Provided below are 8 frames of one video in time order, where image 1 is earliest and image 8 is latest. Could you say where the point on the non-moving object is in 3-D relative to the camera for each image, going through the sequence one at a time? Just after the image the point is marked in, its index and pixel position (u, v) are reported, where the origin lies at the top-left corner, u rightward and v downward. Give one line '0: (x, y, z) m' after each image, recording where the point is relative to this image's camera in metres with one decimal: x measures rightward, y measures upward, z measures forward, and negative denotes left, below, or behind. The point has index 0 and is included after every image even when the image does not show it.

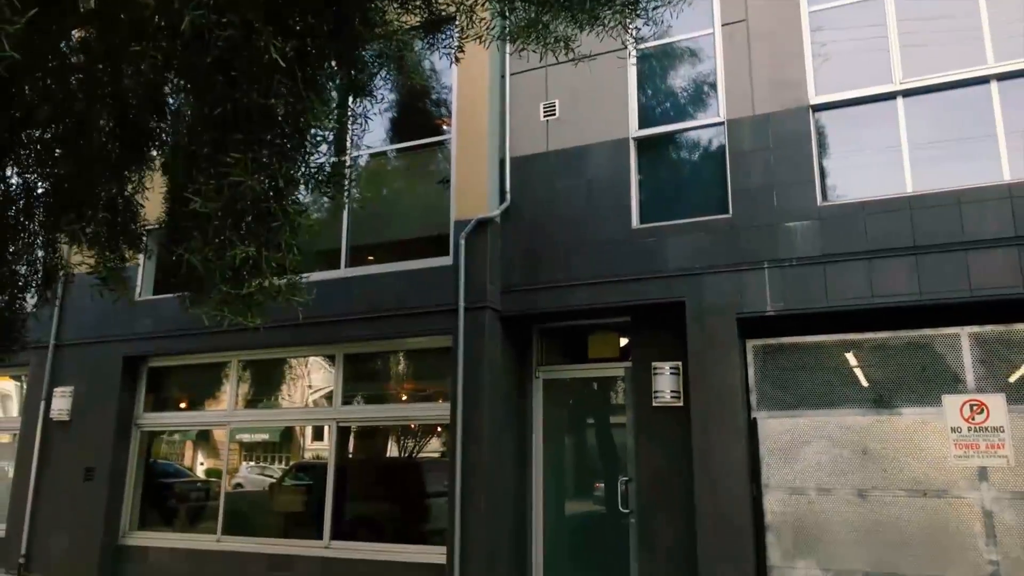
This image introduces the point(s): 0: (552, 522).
0: (+0.4, -2.2, +7.6) m
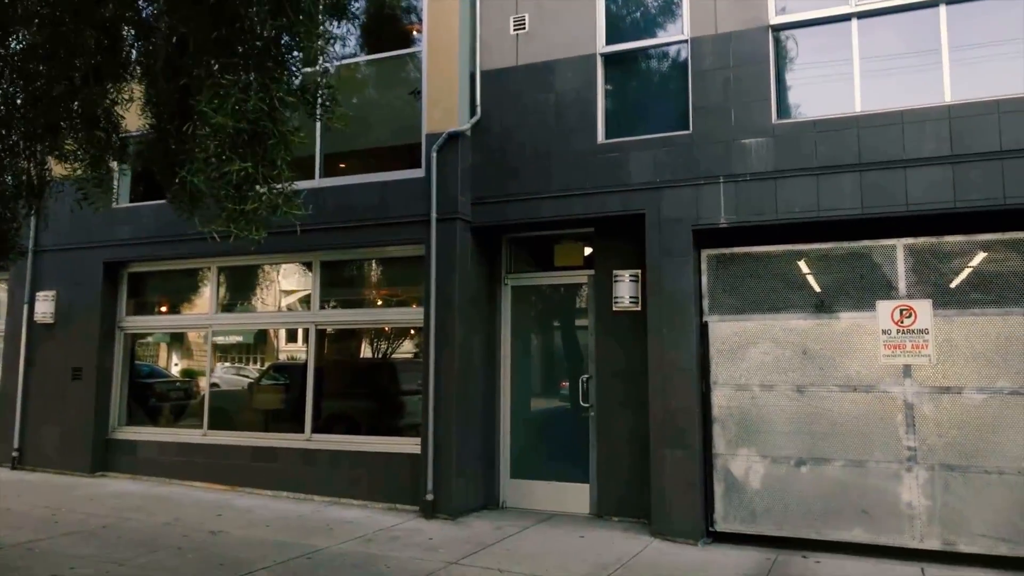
0: (+0.1, -1.3, +8.2) m
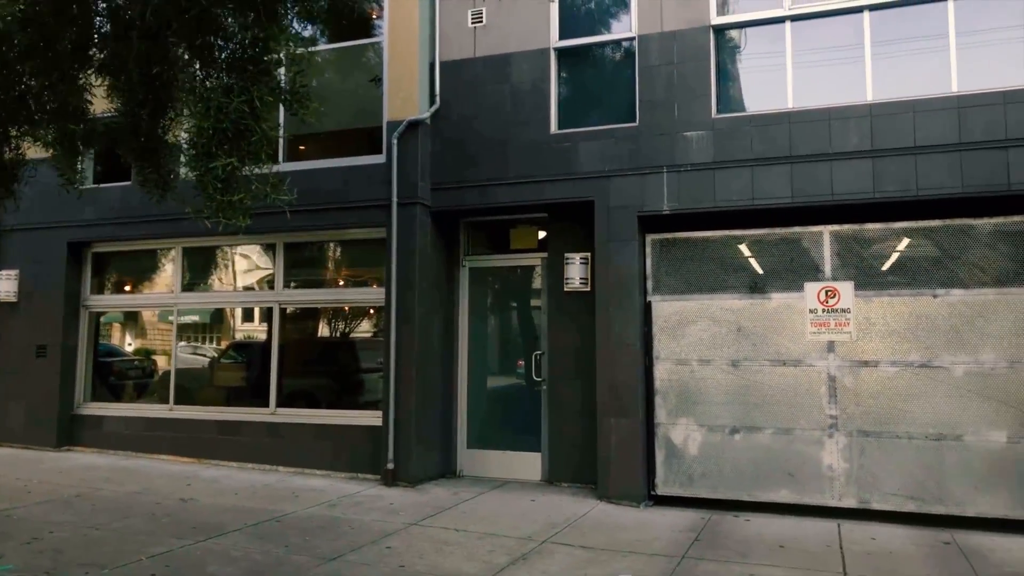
0: (-0.4, -1.1, +8.6) m
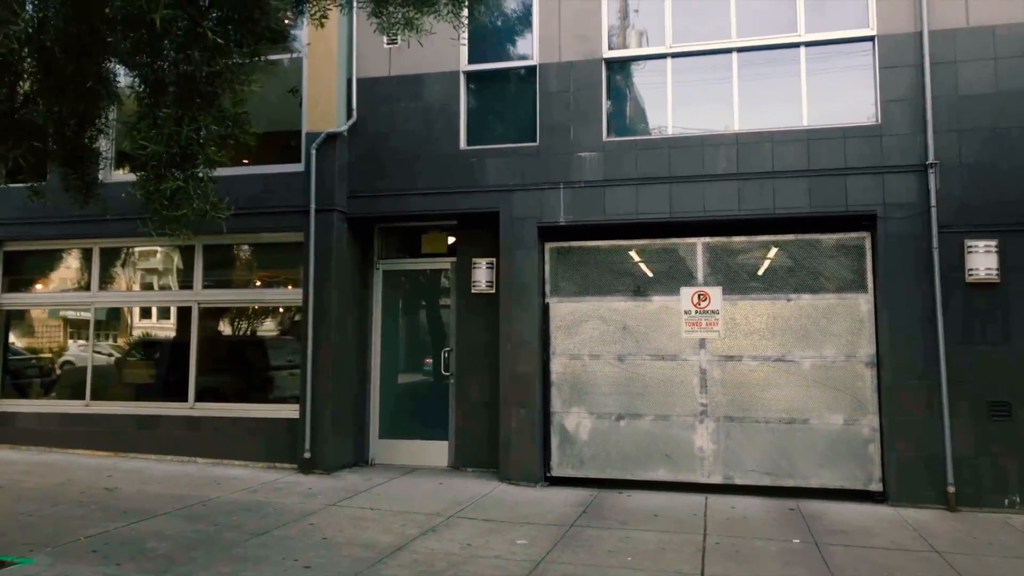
0: (-1.5, -1.1, +9.3) m
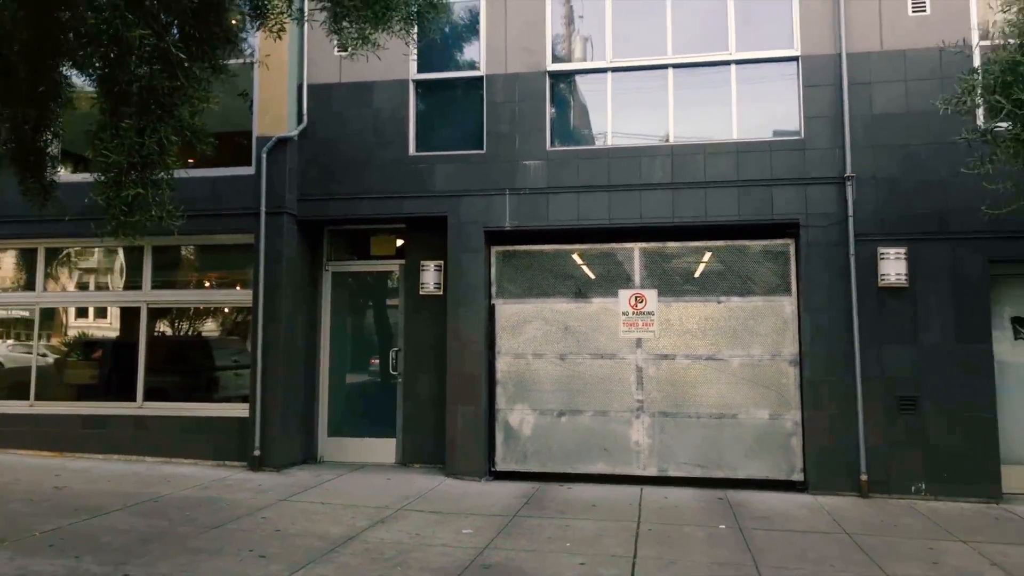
0: (-2.1, -1.2, +9.5) m
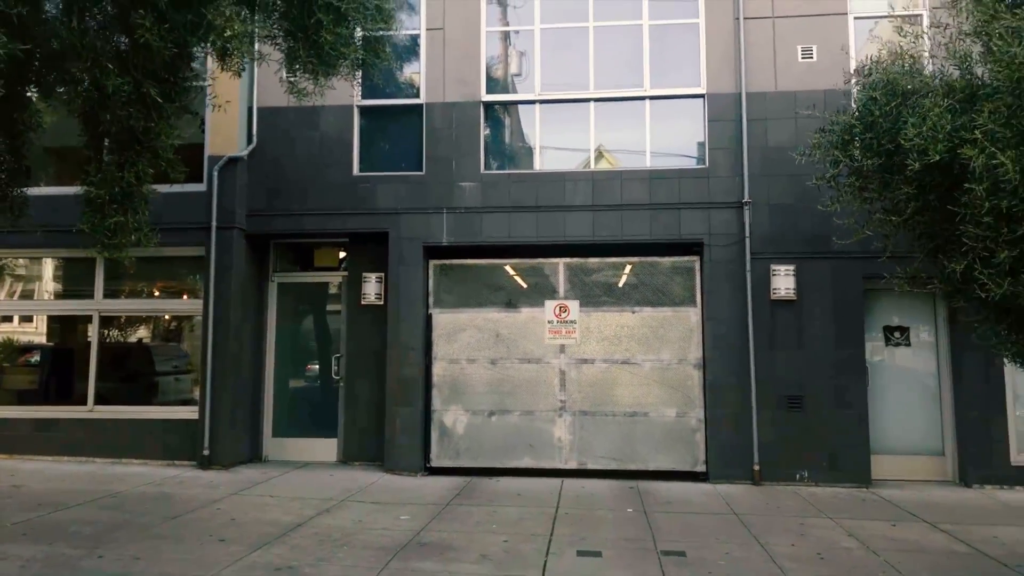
0: (-2.9, -1.3, +10.1) m
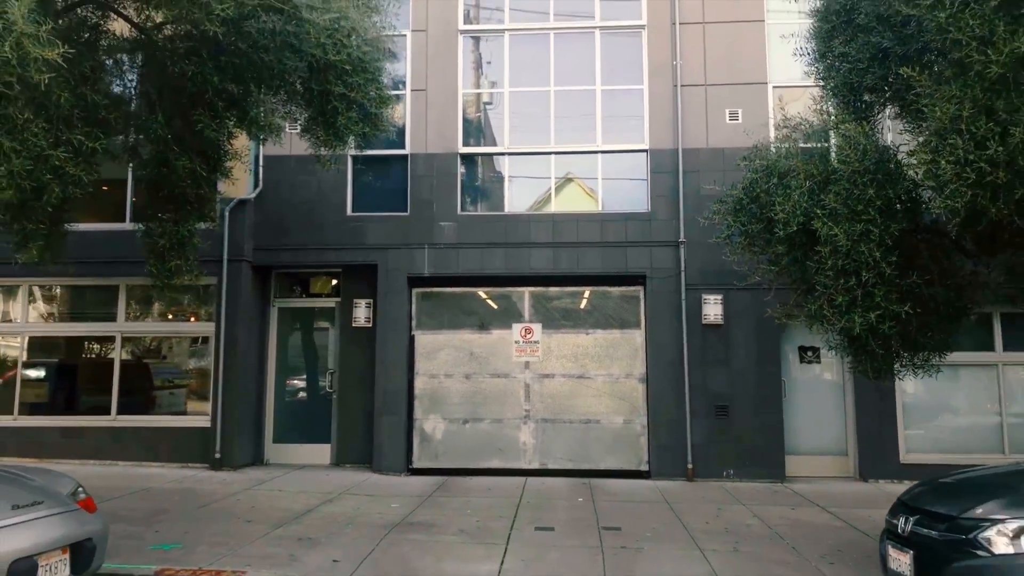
0: (-3.3, -1.6, +11.5) m
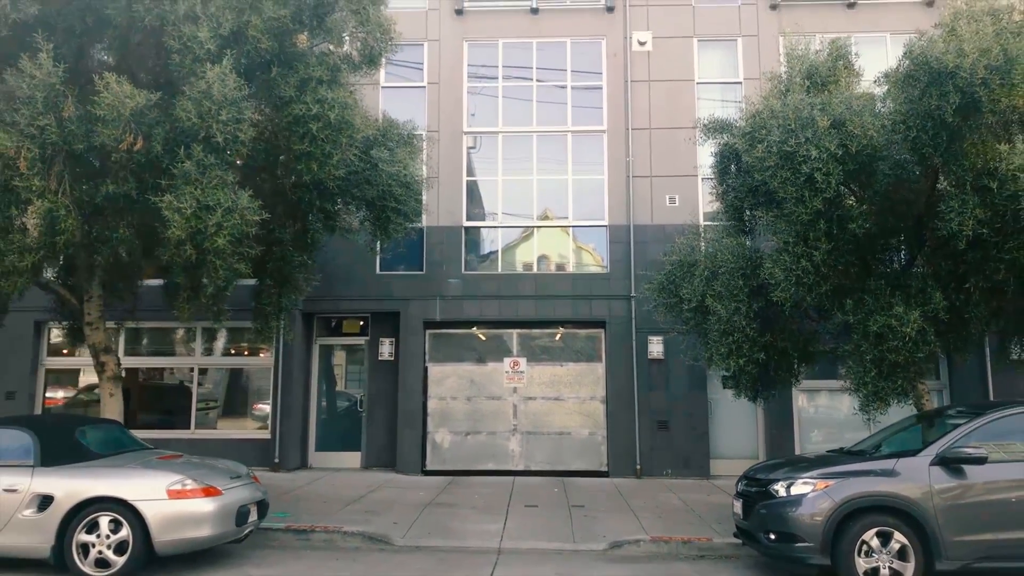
0: (-3.5, -2.4, +14.7) m
